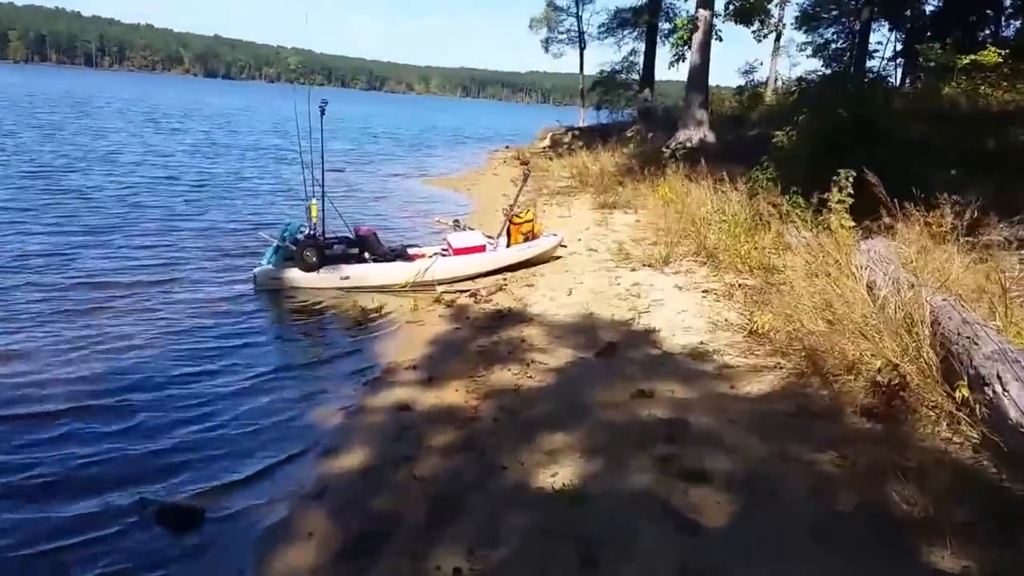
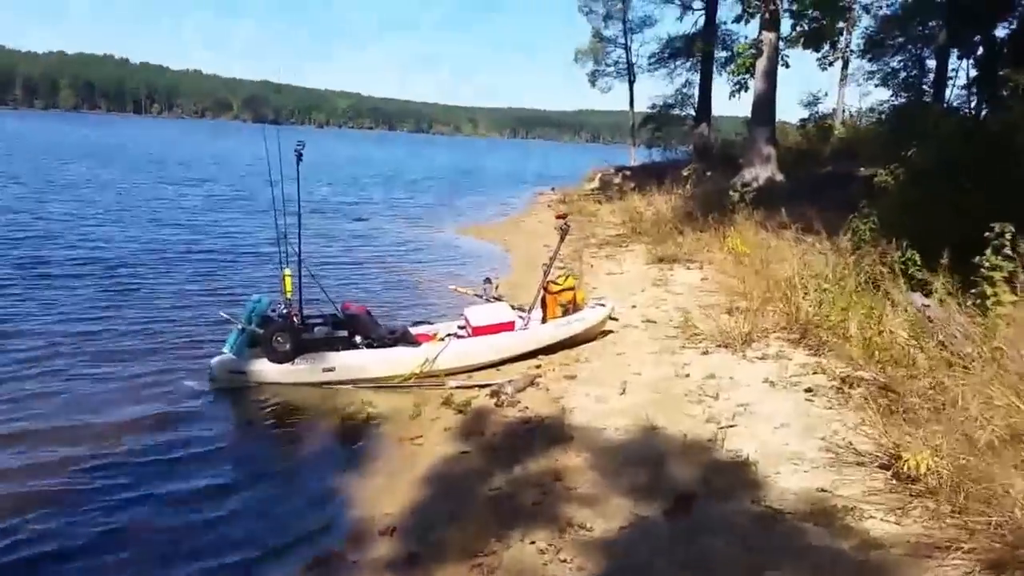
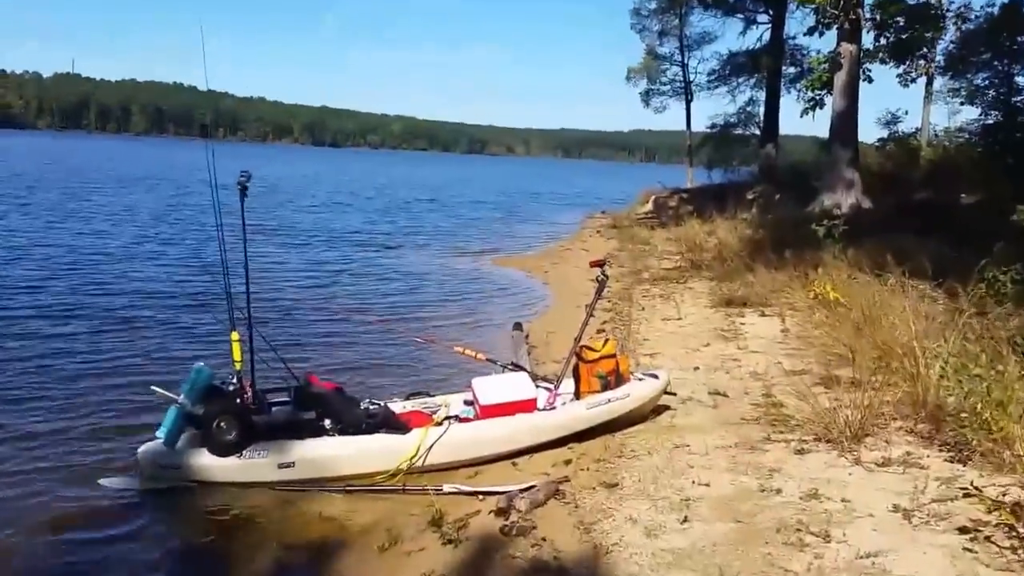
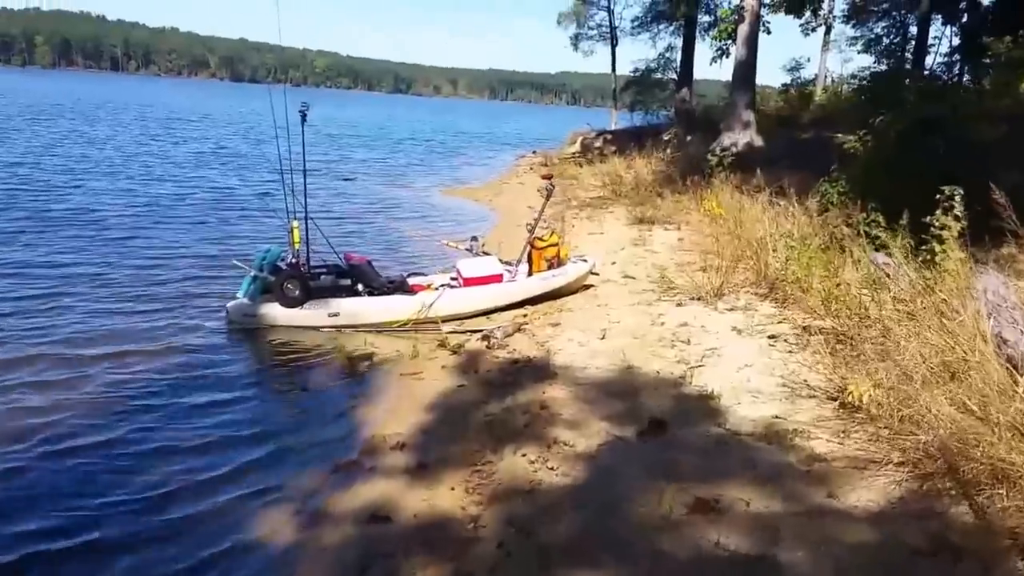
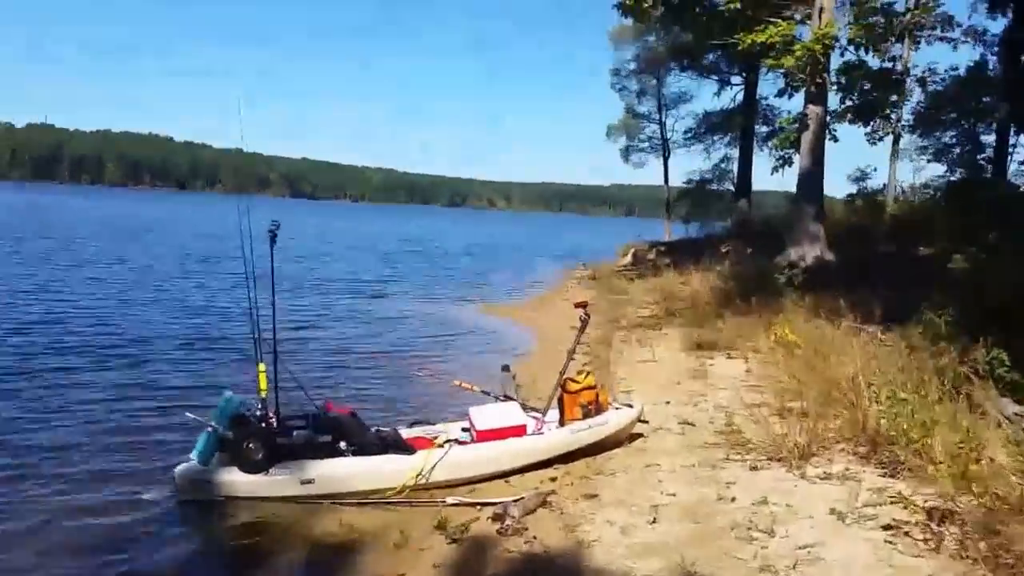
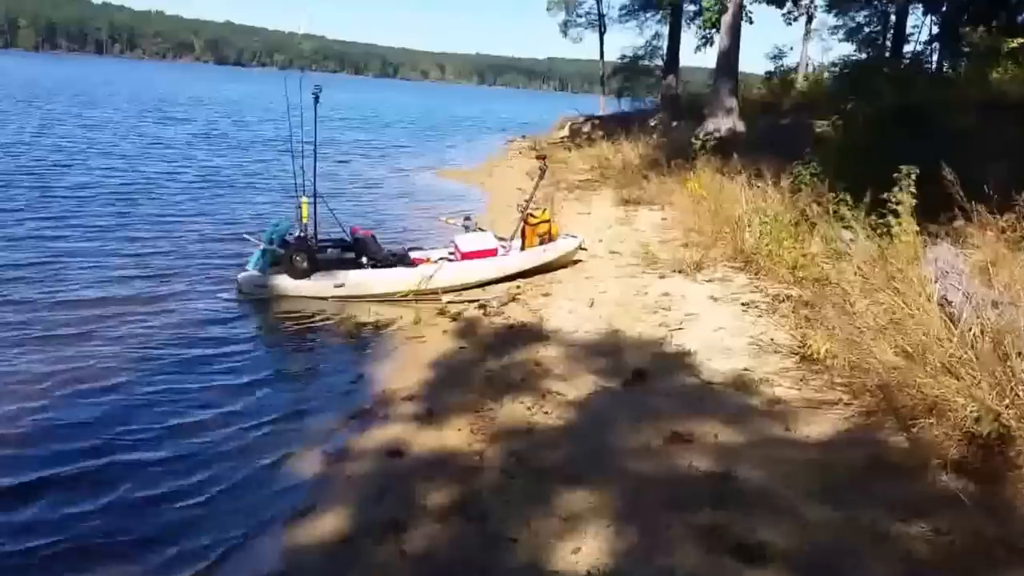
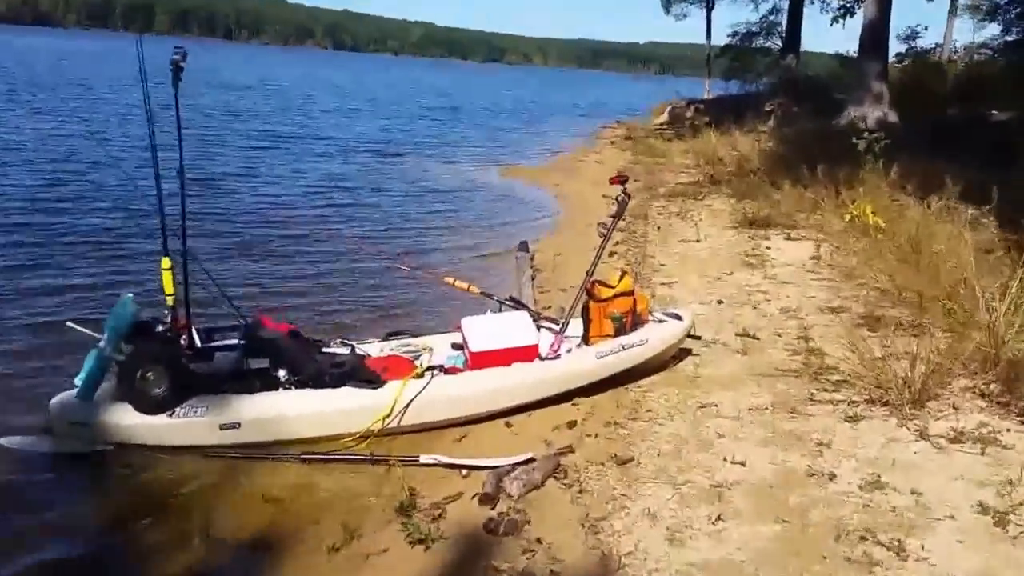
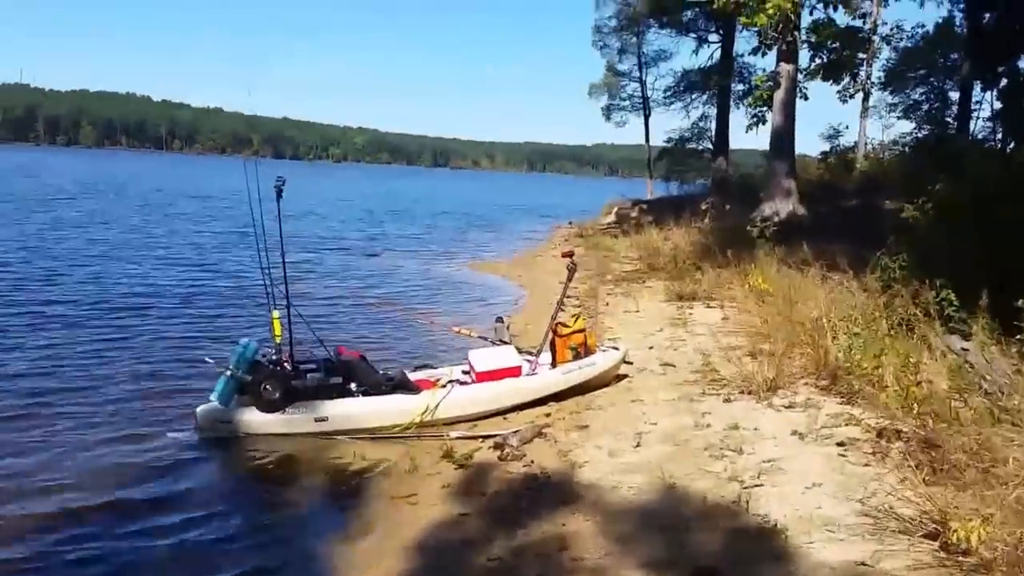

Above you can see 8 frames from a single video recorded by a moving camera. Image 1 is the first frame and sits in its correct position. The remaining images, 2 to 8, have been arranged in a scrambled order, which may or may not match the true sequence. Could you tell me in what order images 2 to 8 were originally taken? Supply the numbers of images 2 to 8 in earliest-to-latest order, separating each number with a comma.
6, 4, 2, 8, 5, 3, 7
